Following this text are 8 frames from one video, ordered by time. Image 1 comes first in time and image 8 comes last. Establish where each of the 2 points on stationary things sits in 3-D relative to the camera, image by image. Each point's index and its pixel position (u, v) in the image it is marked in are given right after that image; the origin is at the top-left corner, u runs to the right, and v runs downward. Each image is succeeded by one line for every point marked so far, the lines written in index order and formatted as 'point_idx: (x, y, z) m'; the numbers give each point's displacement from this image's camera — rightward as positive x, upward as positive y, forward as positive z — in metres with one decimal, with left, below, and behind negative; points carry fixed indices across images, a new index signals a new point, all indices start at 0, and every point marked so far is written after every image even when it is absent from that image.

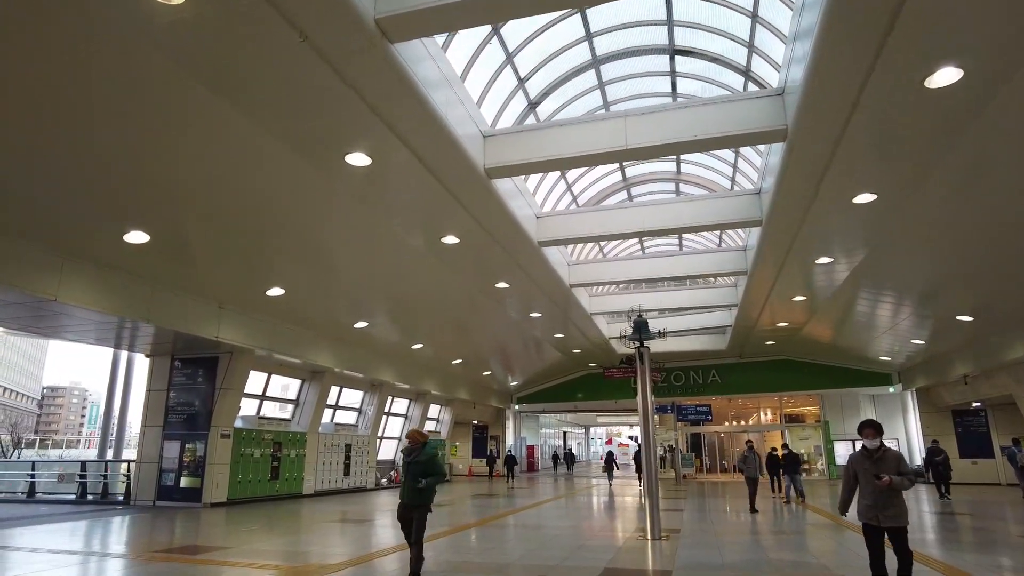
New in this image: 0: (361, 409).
0: (-4.3, -3.4, +18.2) m
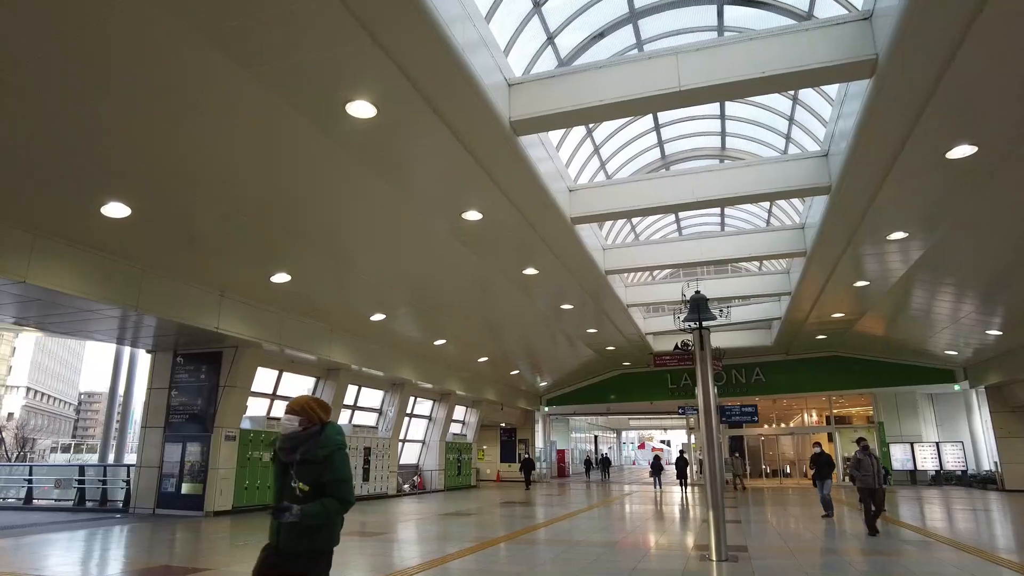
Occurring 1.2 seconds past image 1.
0: (-3.5, -3.3, +17.1) m
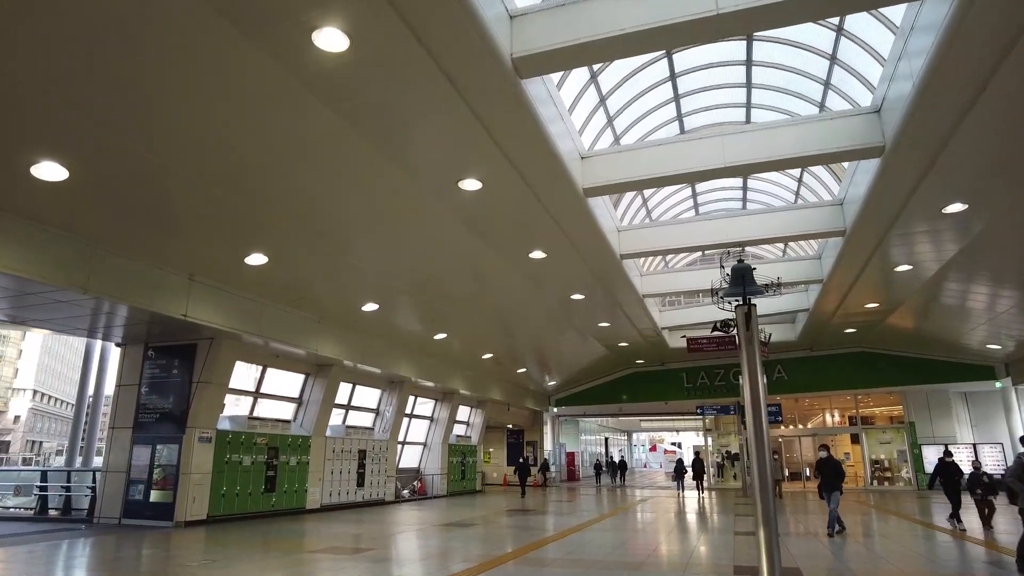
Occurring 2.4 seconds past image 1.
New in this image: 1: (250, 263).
0: (-3.3, -3.0, +16.0) m
1: (-3.9, +0.4, +9.5) m
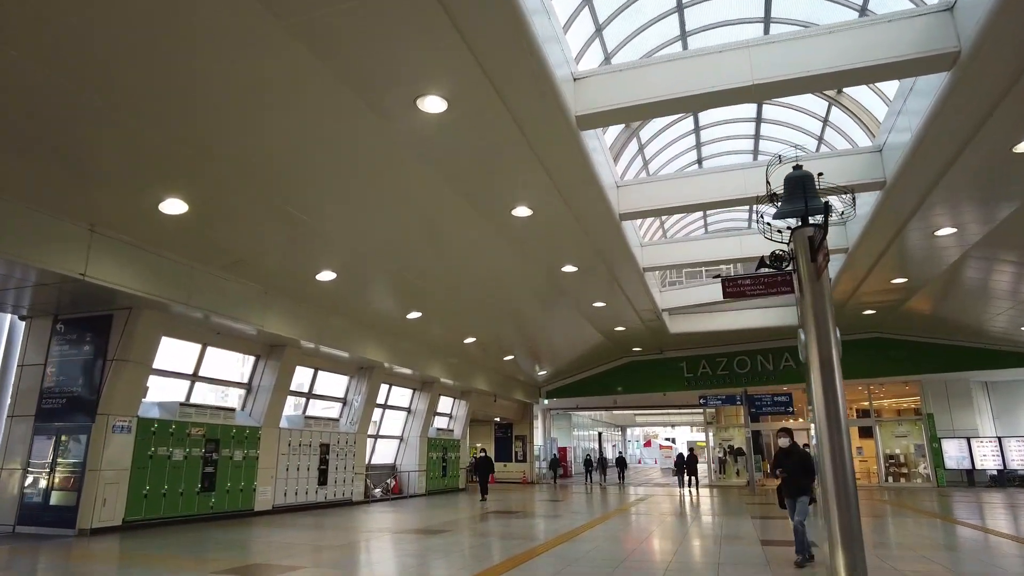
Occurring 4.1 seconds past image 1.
0: (-3.7, -2.5, +14.3) m
1: (-4.2, +0.9, +7.8) m
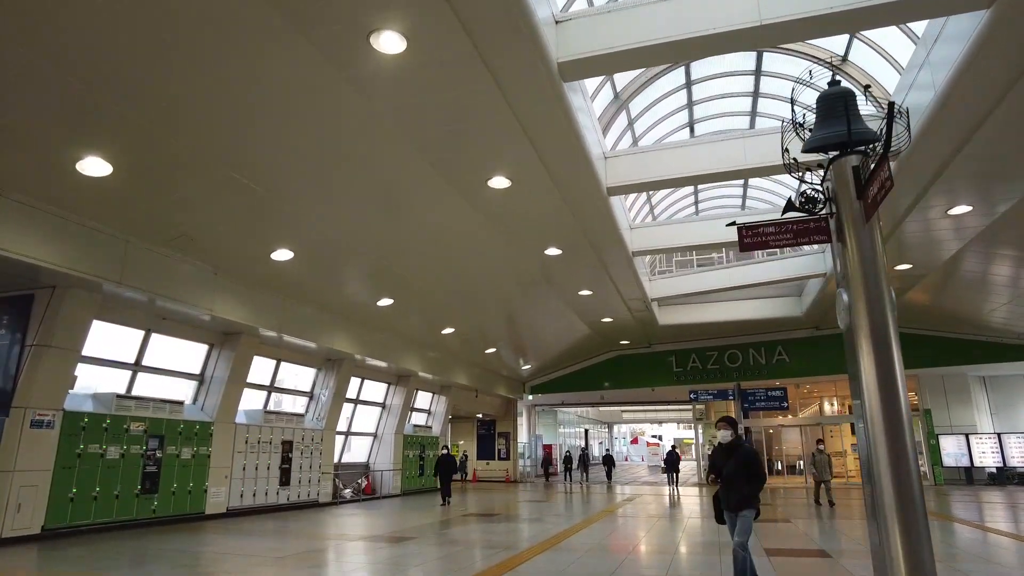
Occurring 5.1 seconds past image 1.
0: (-4.1, -2.2, +13.3) m
1: (-4.5, +1.2, +6.8) m
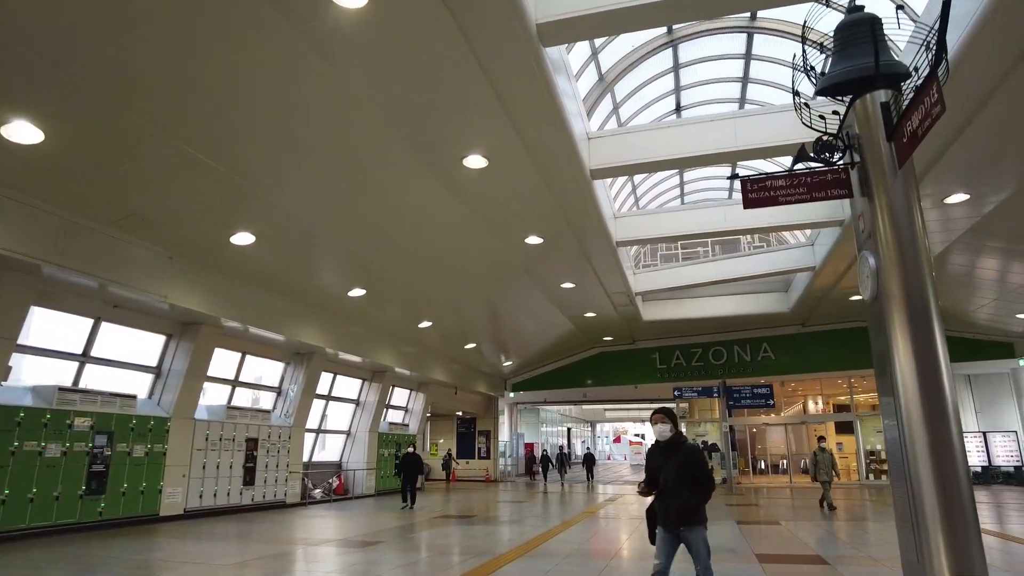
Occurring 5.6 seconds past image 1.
0: (-4.5, -2.0, +12.7) m
1: (-4.7, +1.4, +6.2) m
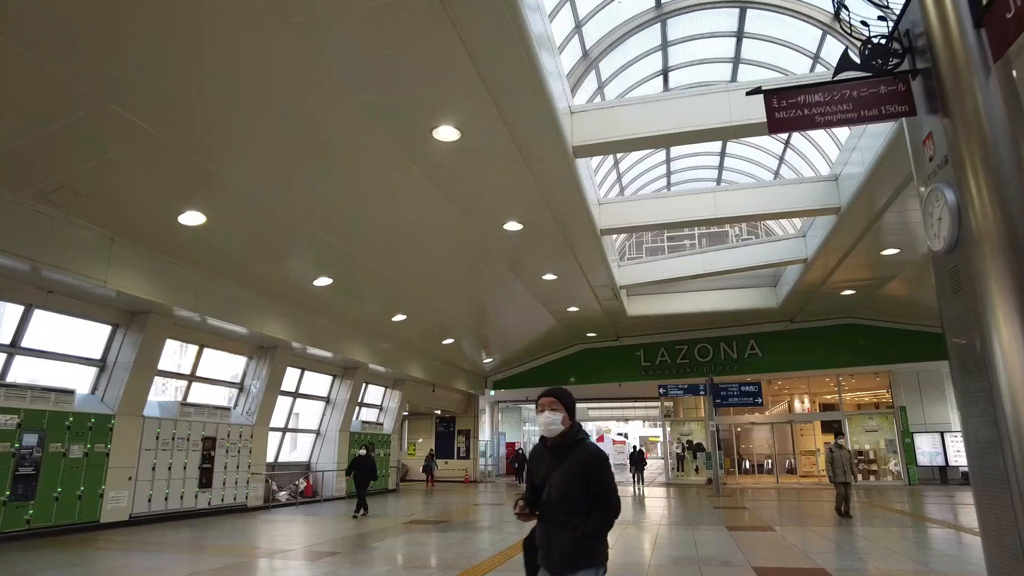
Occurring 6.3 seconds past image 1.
0: (-4.9, -1.8, +11.9) m
1: (-4.9, +1.6, +5.4) m
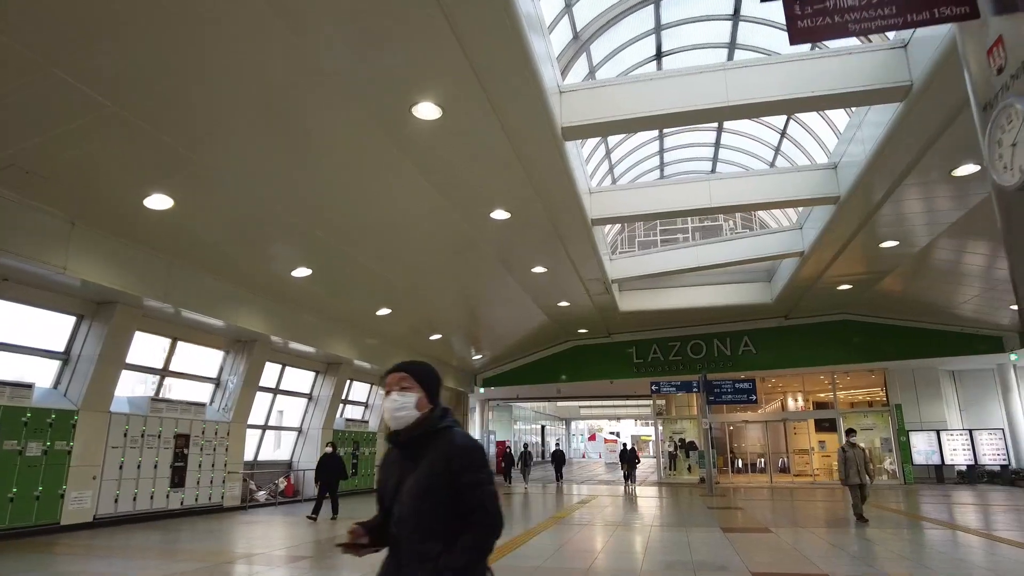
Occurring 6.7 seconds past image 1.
0: (-5.1, -1.7, +11.5) m
1: (-5.1, +1.7, +5.0) m
